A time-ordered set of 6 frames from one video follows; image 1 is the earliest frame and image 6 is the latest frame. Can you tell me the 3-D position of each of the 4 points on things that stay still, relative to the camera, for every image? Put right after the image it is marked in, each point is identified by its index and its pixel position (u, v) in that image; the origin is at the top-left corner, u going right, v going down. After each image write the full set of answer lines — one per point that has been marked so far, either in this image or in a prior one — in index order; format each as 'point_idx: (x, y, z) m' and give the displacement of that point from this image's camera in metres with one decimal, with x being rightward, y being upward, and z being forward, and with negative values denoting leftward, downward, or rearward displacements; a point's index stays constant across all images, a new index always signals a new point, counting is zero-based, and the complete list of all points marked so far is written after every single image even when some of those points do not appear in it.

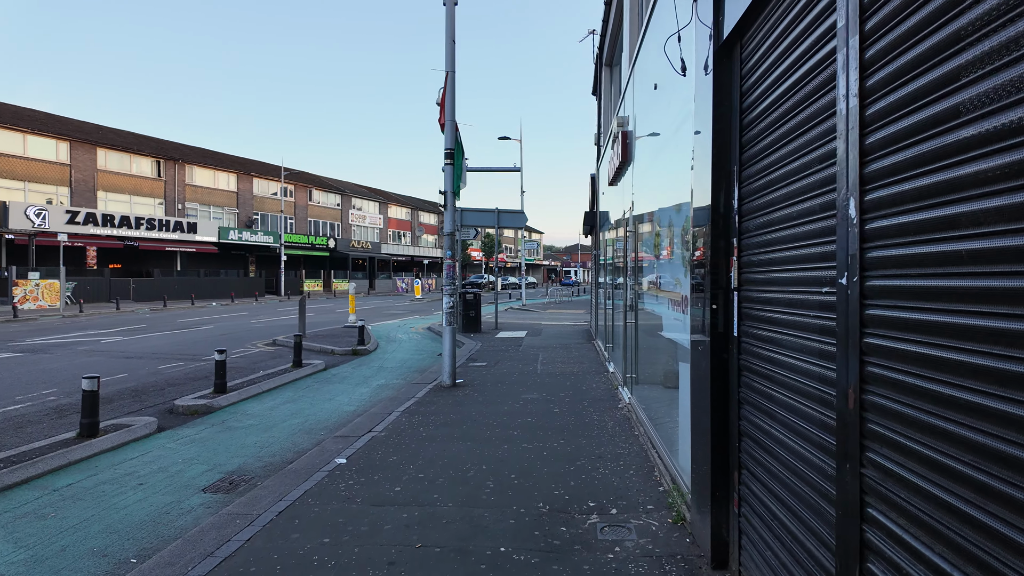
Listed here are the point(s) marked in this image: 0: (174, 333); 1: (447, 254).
0: (-9.6, -1.3, +16.3) m
1: (-1.0, +0.5, +8.9) m
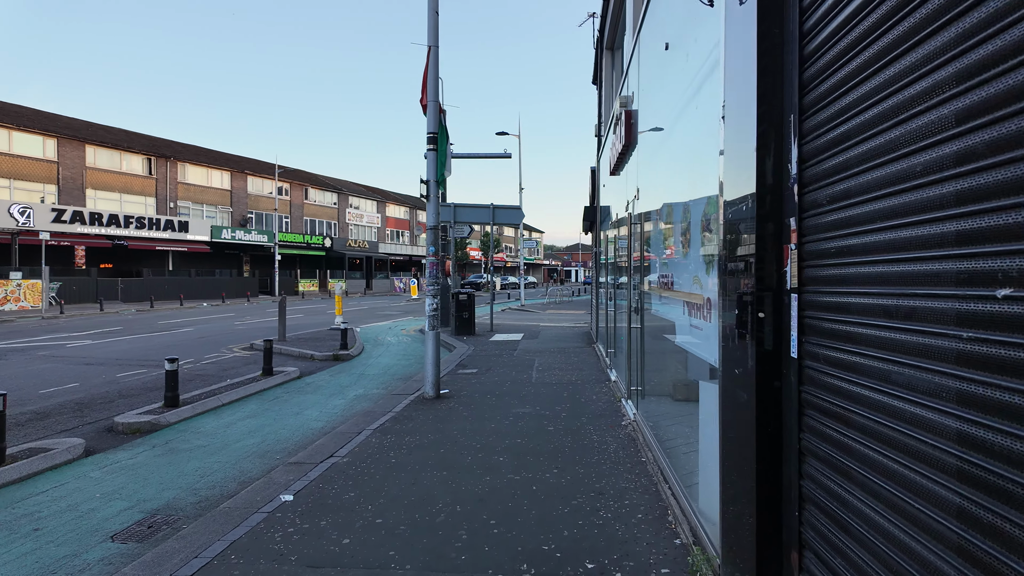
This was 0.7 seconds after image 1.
0: (-9.7, -1.3, +15.4) m
1: (-1.1, +0.5, +8.0) m
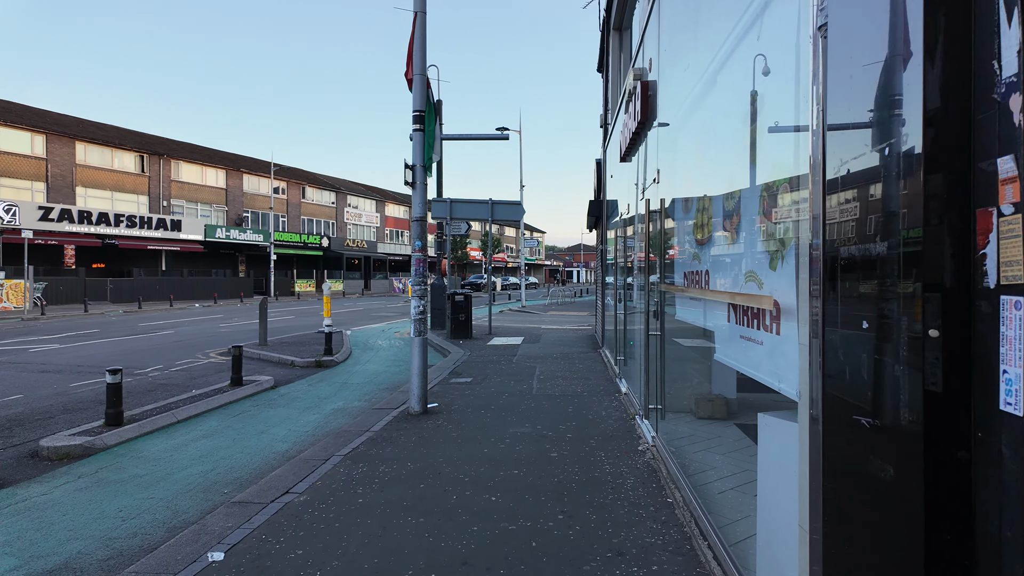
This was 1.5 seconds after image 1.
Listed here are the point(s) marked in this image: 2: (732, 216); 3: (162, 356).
0: (-9.7, -1.3, +14.4) m
1: (-1.2, +0.5, +7.0) m
2: (+1.3, +0.4, +3.3) m
3: (-6.9, -1.3, +11.3) m
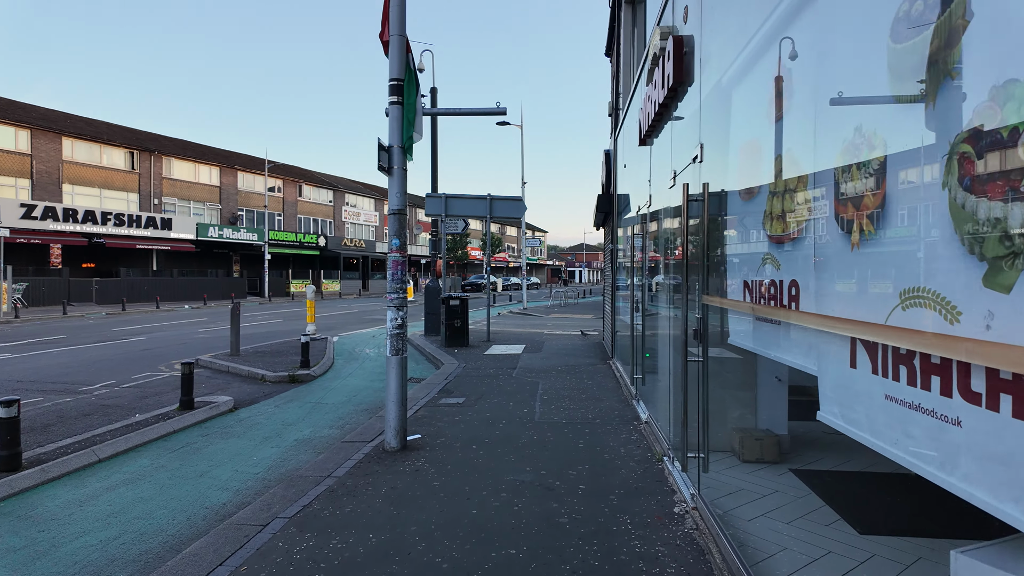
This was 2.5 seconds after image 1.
0: (-9.7, -1.3, +13.2) m
1: (-1.2, +0.4, +5.7) m
2: (+1.2, +0.3, +2.0) m
3: (-6.9, -1.4, +10.1) m
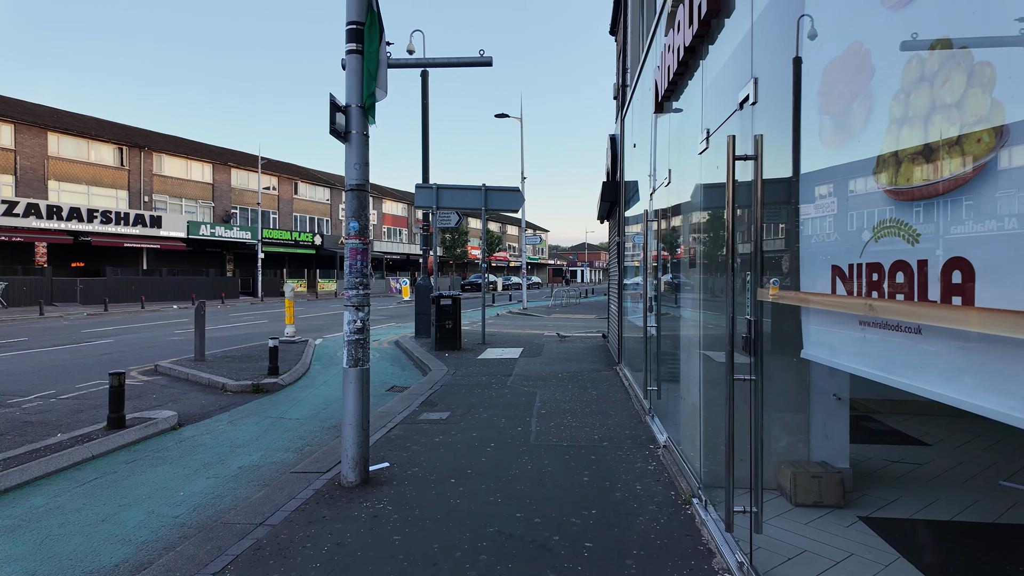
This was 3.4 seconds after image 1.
0: (-9.8, -1.3, +12.1) m
1: (-1.3, +0.5, +4.6) m
2: (+1.1, +0.4, +0.9) m
3: (-7.0, -1.4, +9.0) m
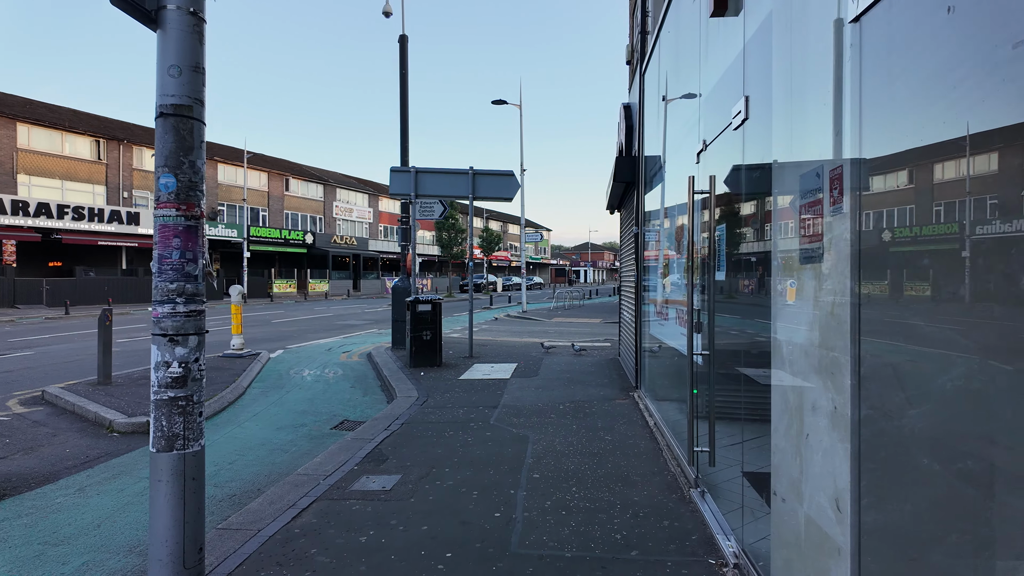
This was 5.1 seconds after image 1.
0: (-9.9, -1.4, +10.0) m
1: (-1.5, +0.4, +2.5) m
2: (+0.9, +0.3, -1.3) m
3: (-7.1, -1.4, +6.9) m
